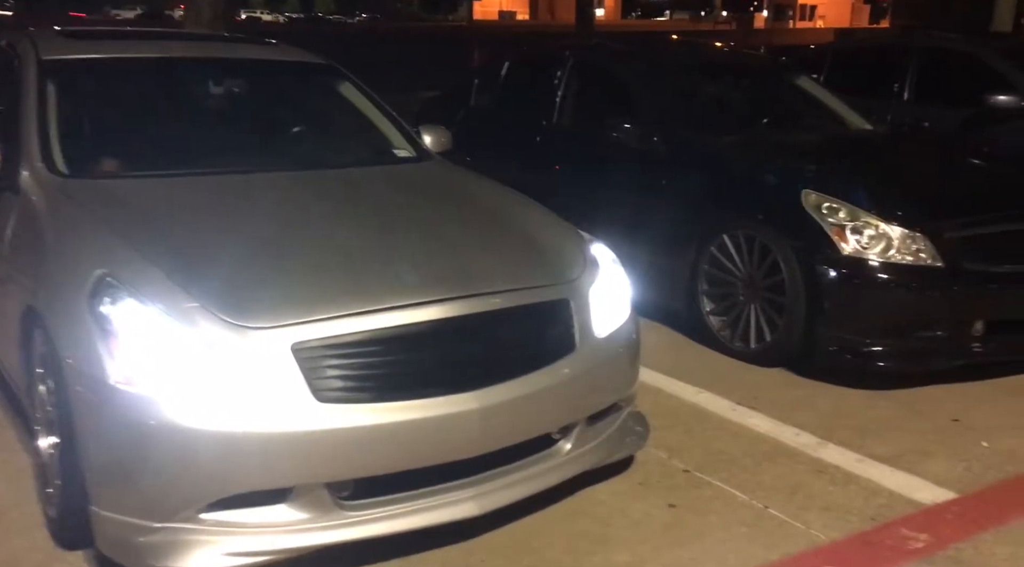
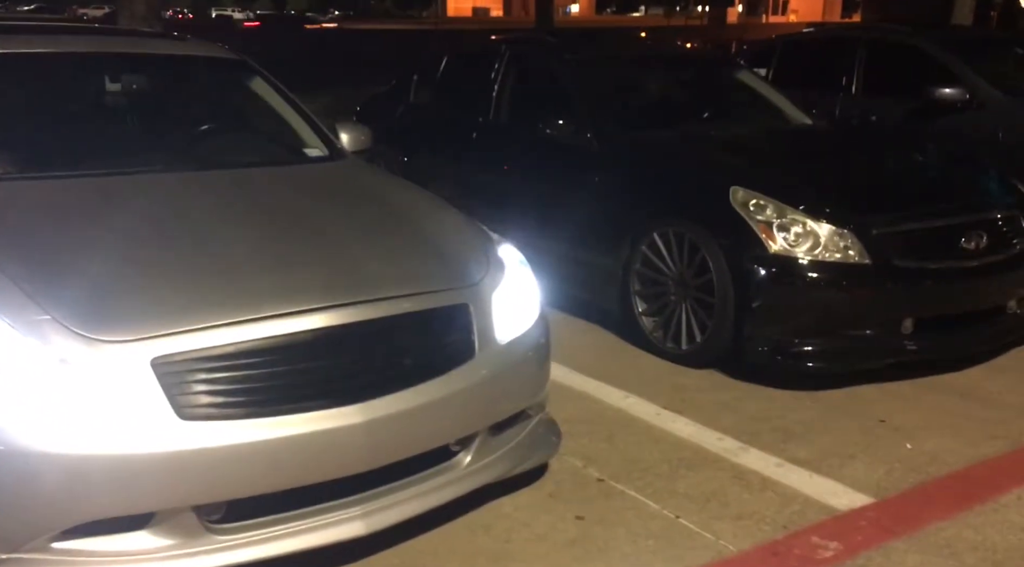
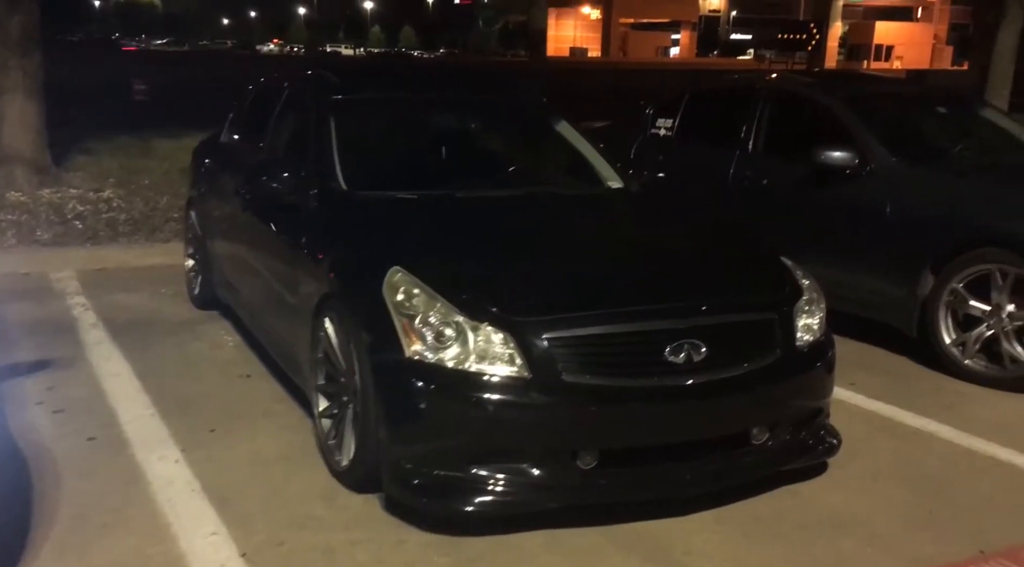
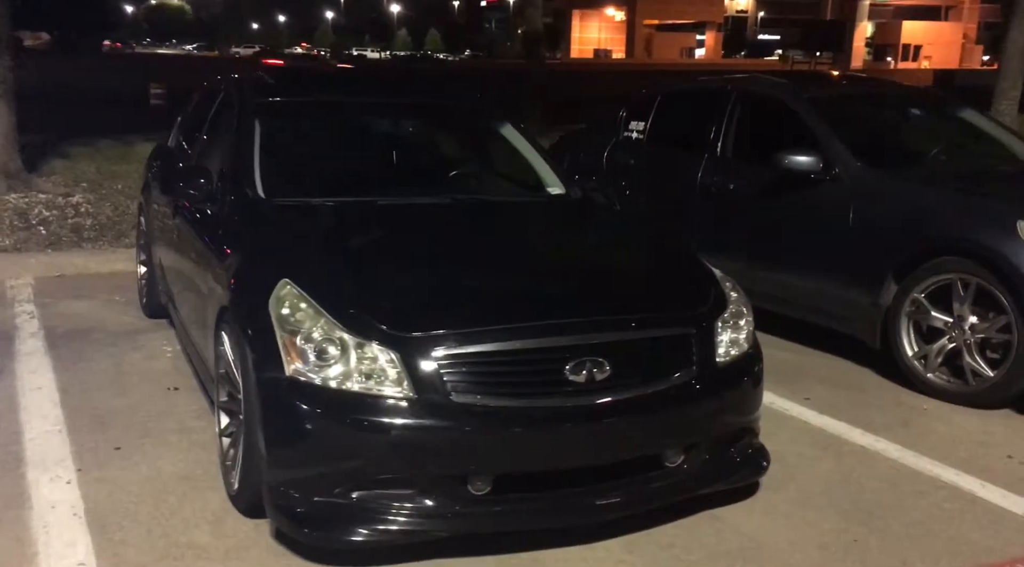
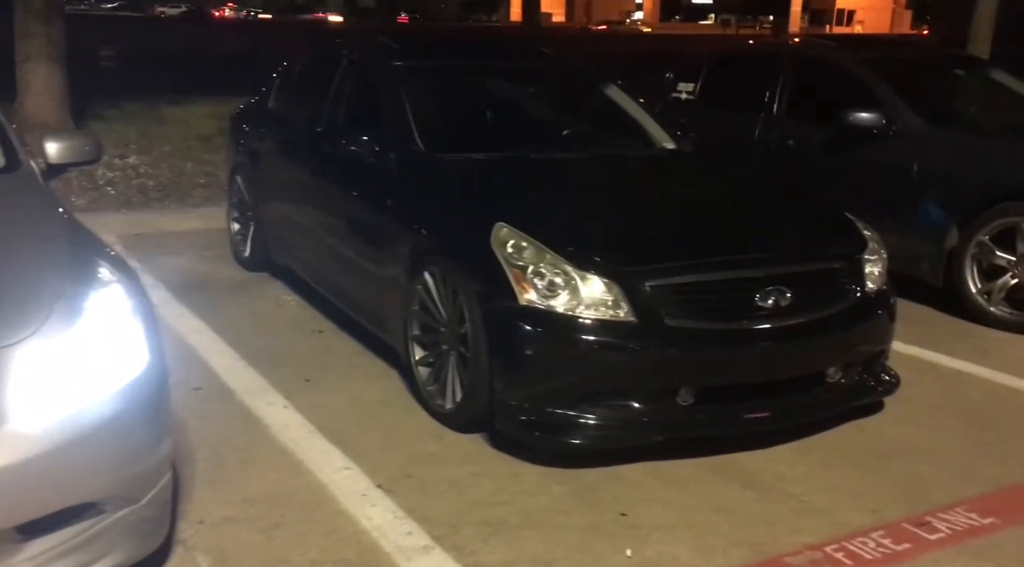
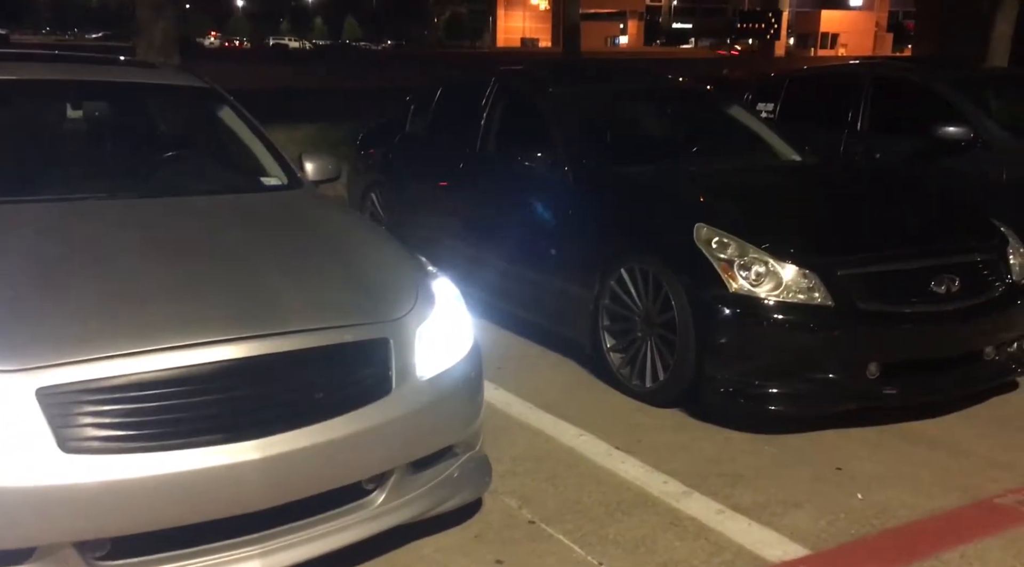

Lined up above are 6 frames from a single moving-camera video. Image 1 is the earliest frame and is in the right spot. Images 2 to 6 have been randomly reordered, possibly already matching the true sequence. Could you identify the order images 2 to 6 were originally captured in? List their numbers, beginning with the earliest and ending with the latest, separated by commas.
2, 6, 5, 3, 4
